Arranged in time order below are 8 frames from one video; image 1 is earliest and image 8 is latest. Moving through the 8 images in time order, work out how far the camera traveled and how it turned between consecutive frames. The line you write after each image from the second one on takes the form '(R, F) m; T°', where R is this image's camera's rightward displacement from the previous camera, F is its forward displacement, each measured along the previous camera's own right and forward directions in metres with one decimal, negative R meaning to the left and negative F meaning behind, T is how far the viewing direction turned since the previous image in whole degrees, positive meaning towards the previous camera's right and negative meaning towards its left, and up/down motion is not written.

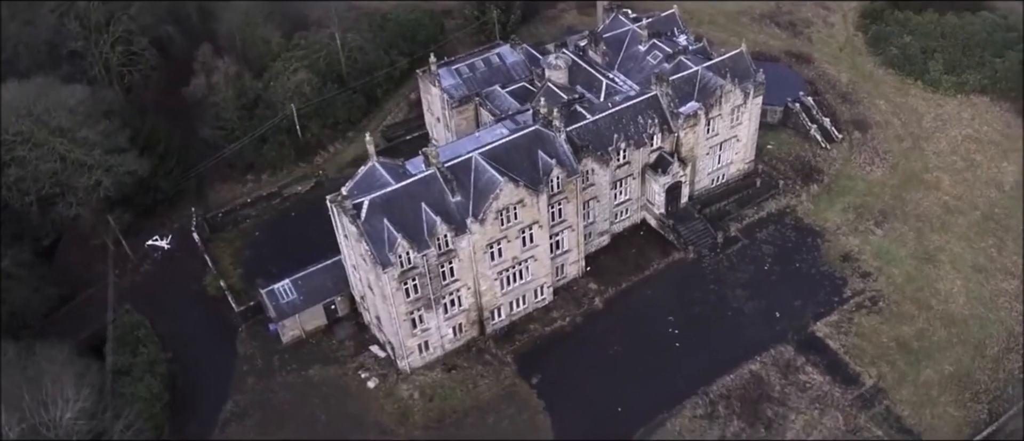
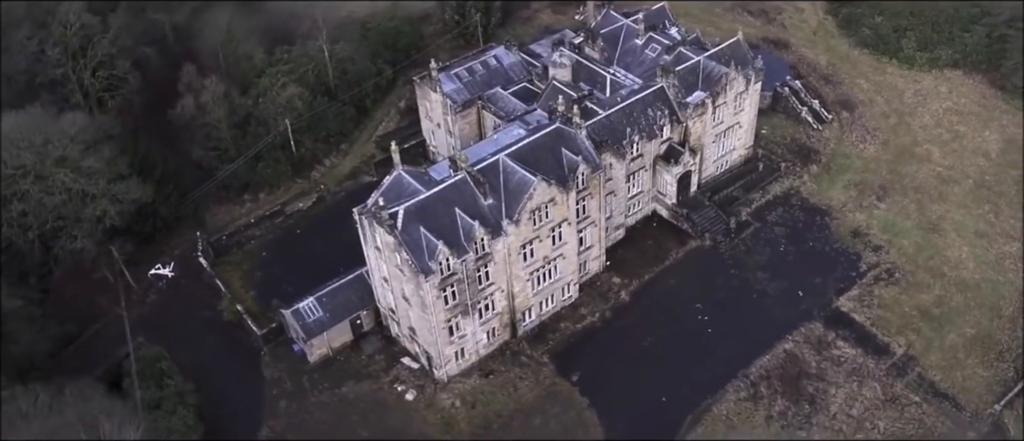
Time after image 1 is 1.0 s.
(-5.5, +0.5) m; +4°
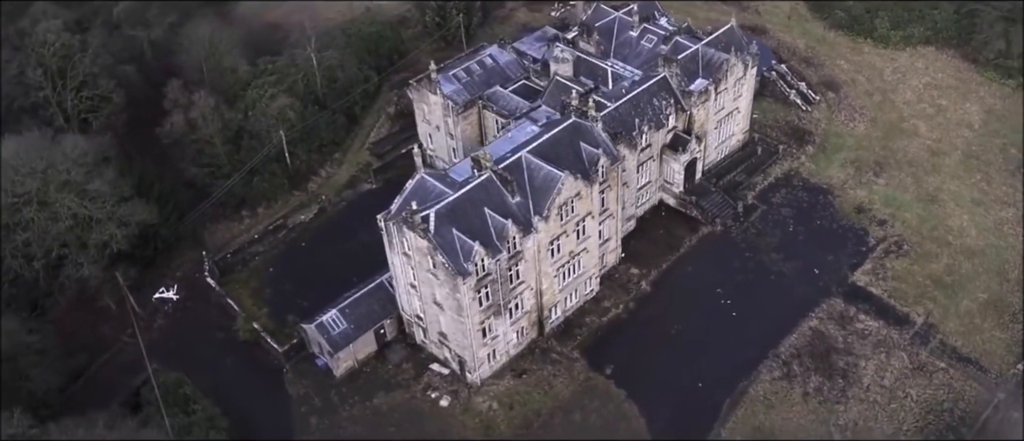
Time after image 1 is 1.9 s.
(-4.8, +0.6) m; +4°
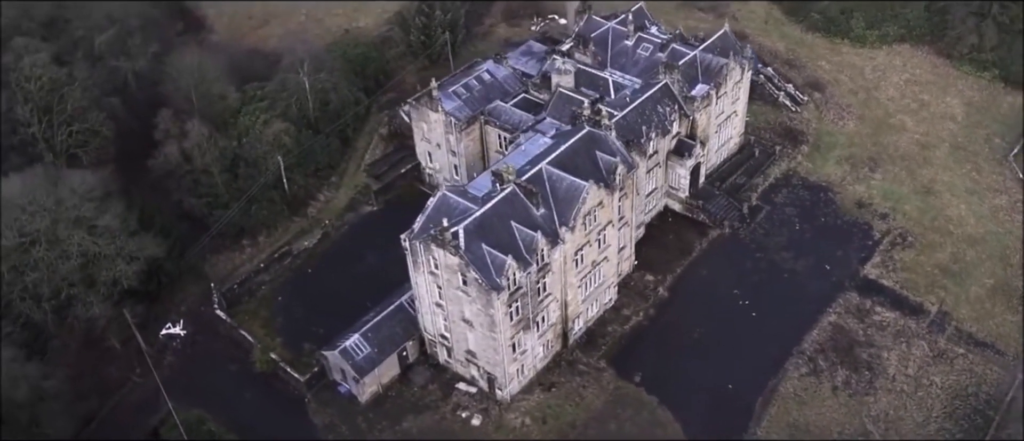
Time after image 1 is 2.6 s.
(-4.1, +0.5) m; +3°
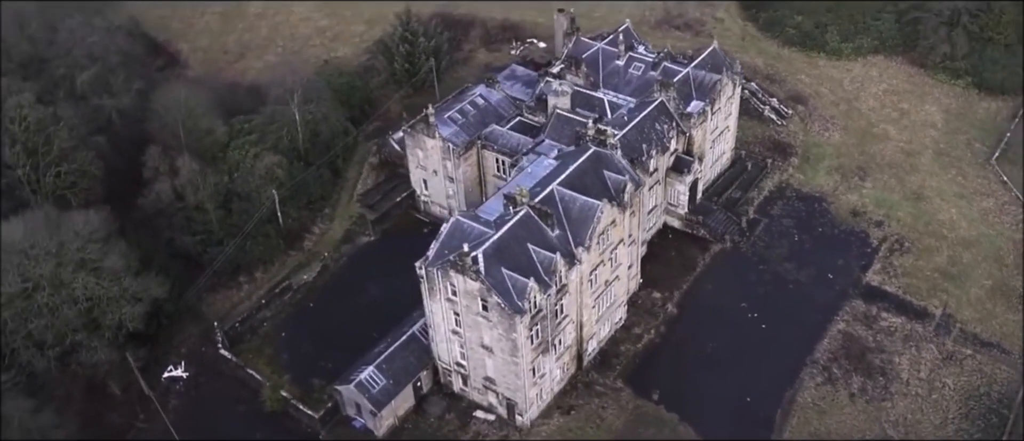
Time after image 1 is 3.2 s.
(-3.1, +0.4) m; +3°
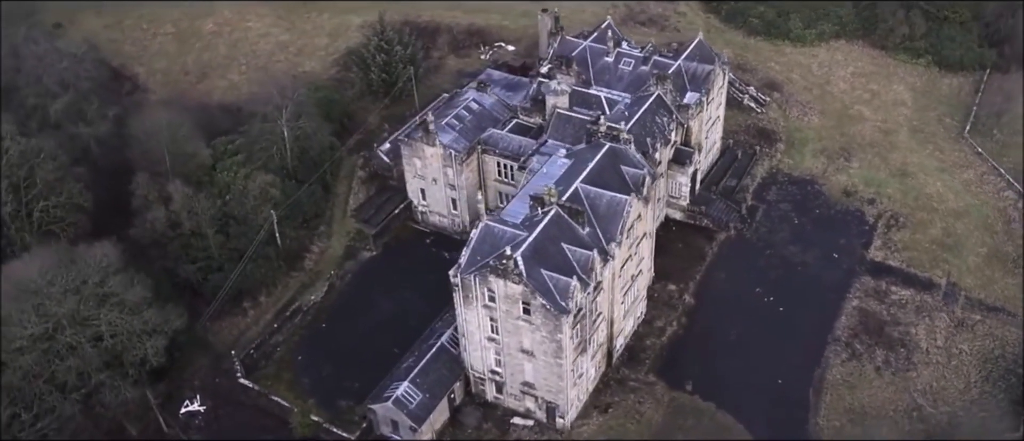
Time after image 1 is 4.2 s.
(-5.6, +0.7) m; +5°
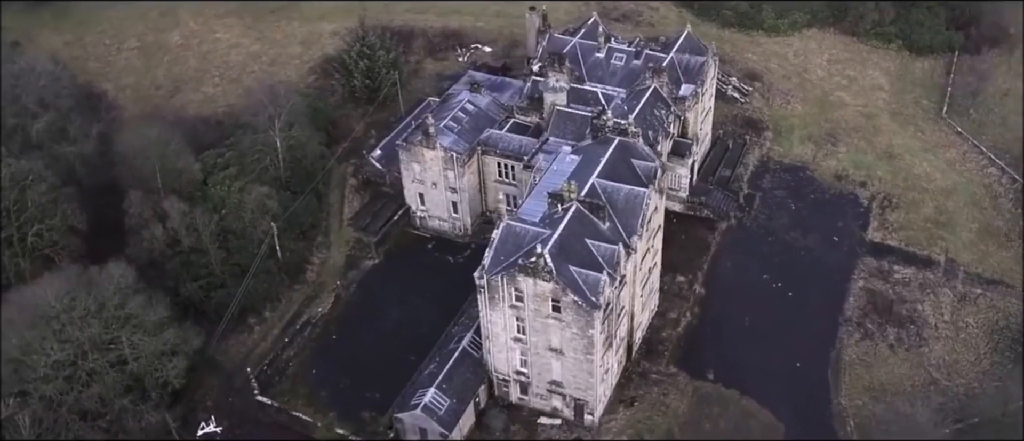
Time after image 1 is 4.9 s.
(-4.0, +0.4) m; +3°
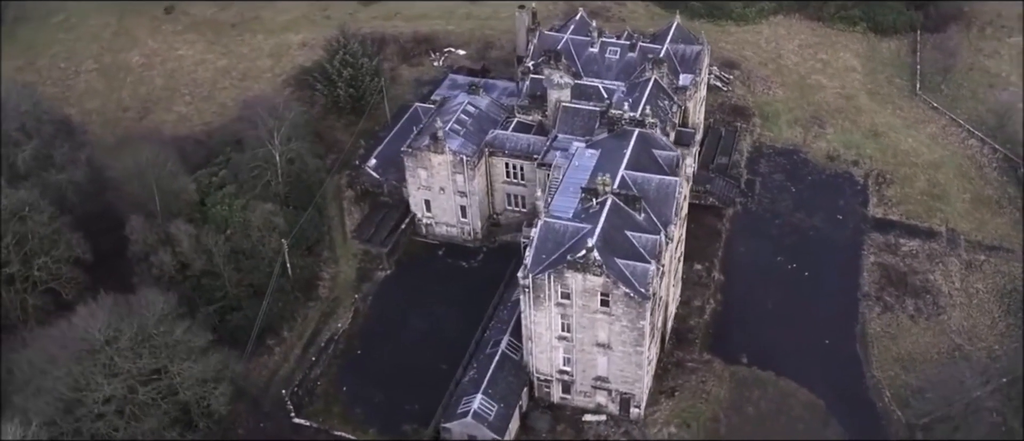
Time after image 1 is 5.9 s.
(-5.8, +0.6) m; +5°
